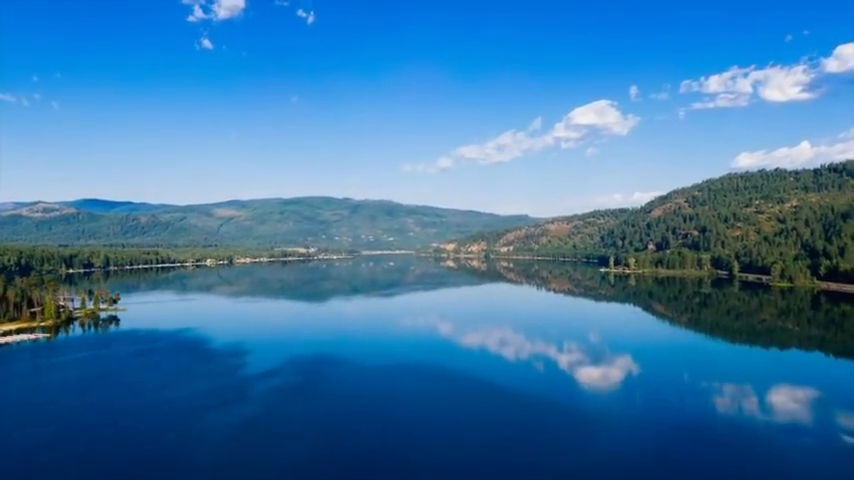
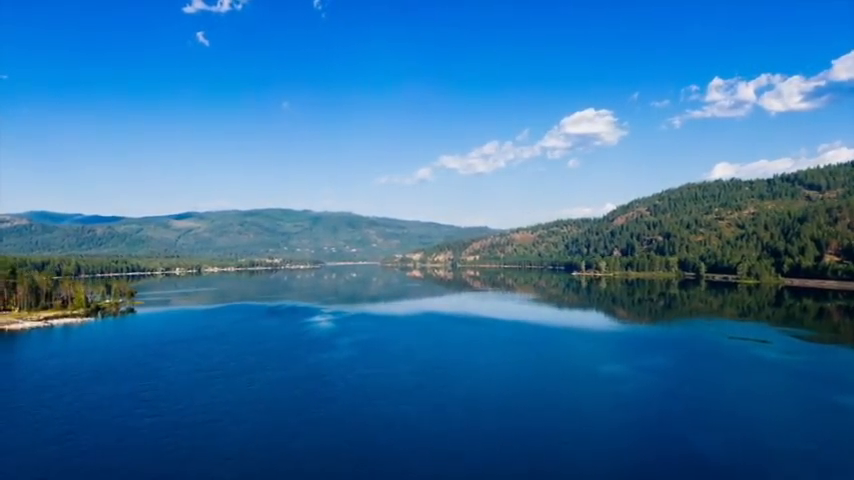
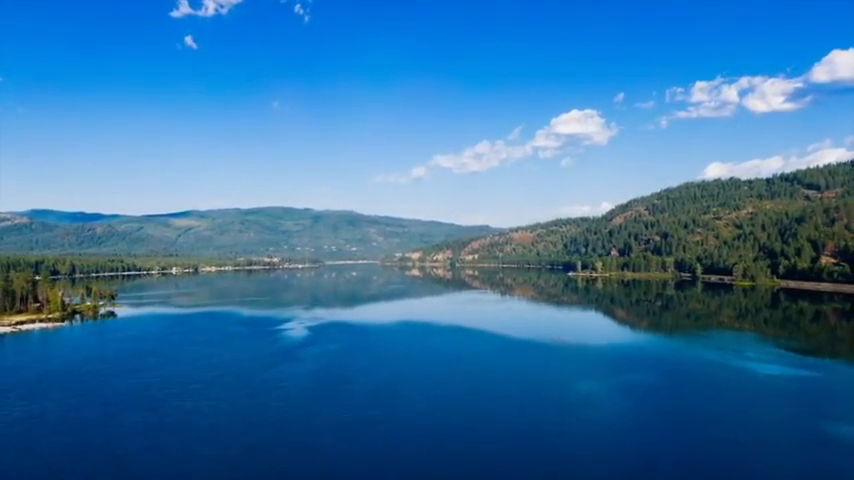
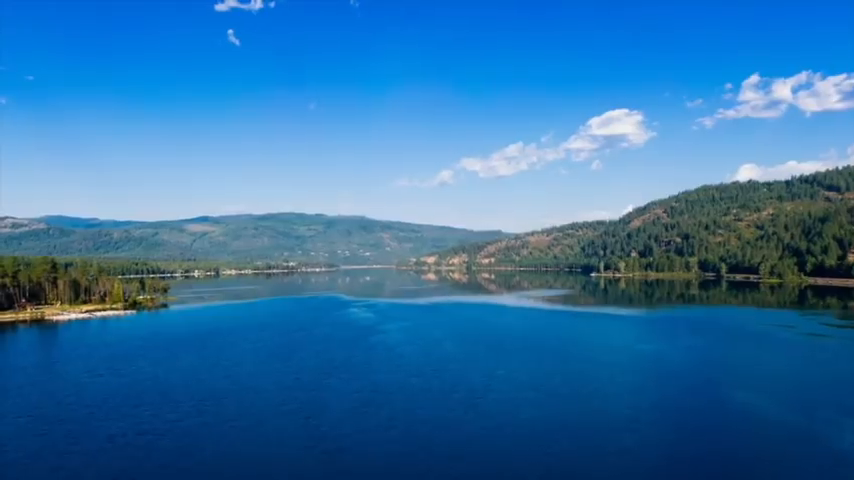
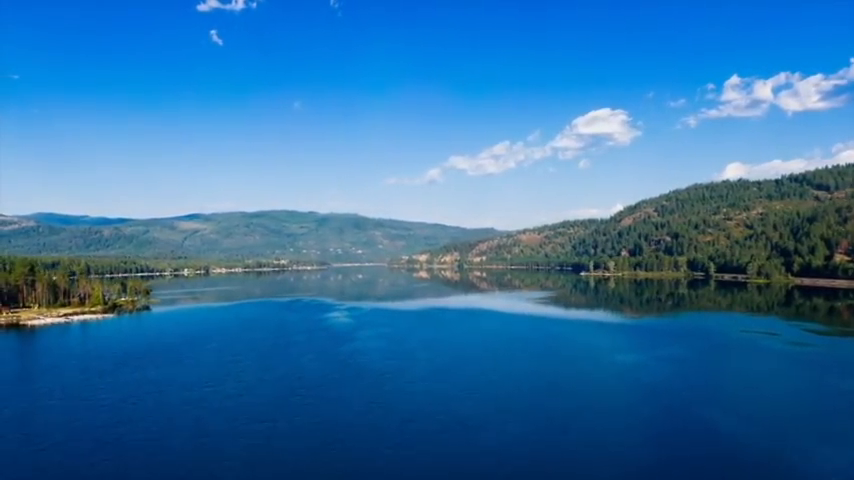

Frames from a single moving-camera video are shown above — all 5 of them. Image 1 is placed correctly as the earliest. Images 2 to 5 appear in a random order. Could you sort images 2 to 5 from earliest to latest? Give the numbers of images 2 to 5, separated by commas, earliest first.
3, 2, 5, 4
